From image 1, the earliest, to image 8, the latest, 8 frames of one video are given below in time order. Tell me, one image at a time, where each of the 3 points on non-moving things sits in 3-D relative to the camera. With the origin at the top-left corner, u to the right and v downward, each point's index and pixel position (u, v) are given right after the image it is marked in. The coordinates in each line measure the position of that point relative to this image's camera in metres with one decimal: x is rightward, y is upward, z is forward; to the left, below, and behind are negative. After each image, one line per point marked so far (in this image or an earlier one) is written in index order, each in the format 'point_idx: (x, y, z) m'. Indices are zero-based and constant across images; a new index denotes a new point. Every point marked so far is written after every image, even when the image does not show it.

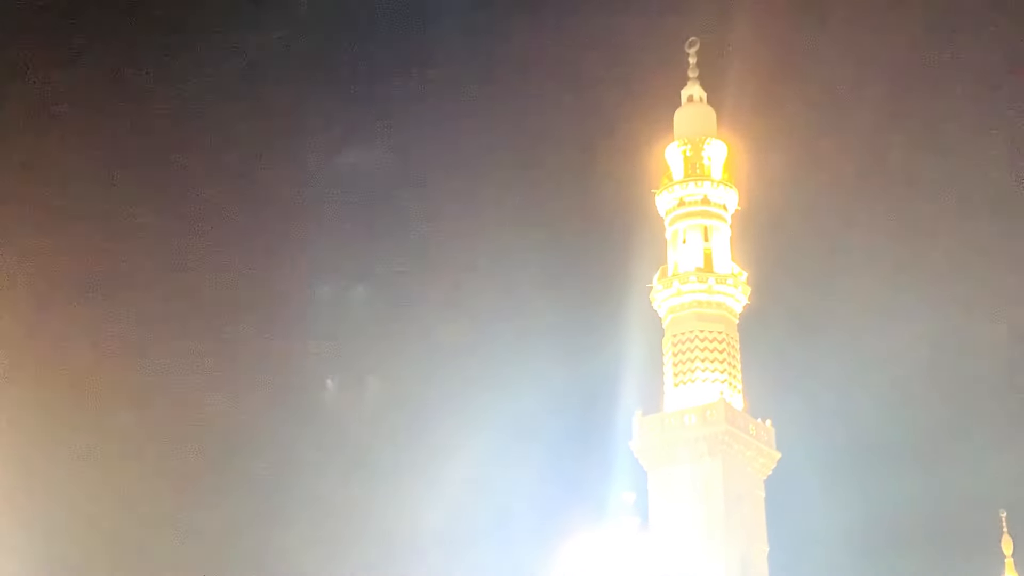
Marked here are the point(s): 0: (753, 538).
0: (+5.5, -5.8, +20.2) m
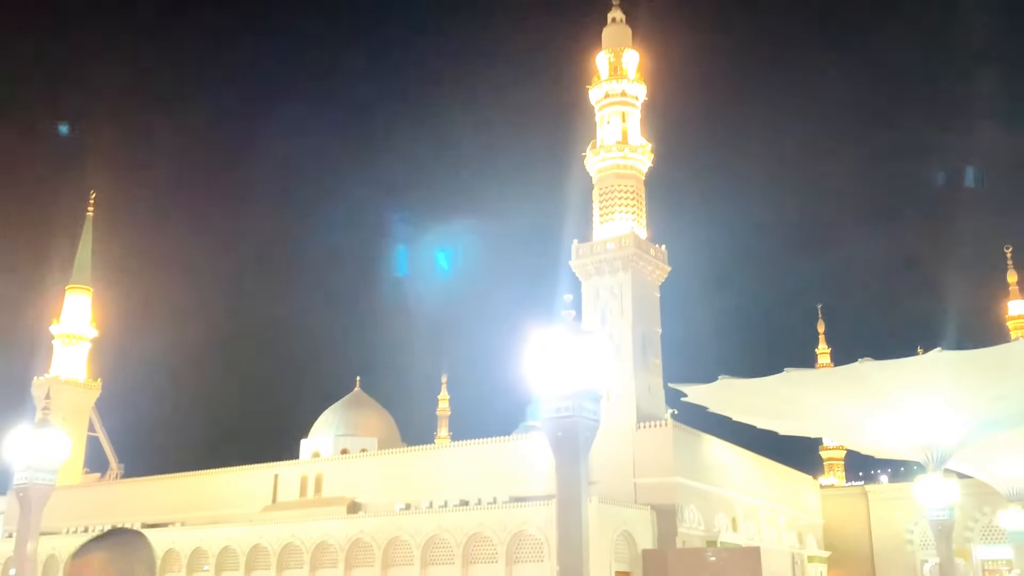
0: (+4.7, -1.3, +29.6) m
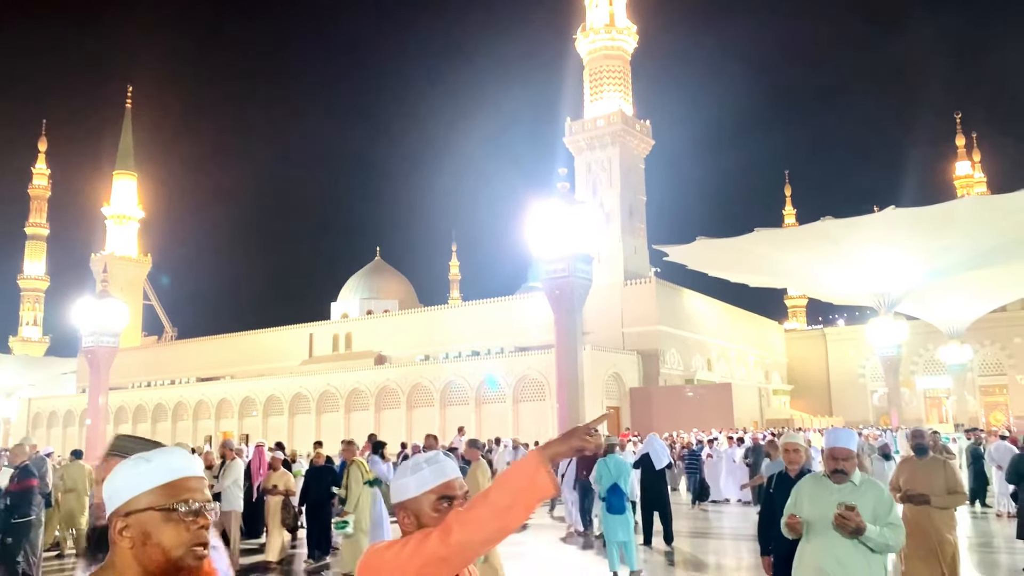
0: (+4.7, +3.6, +33.1) m
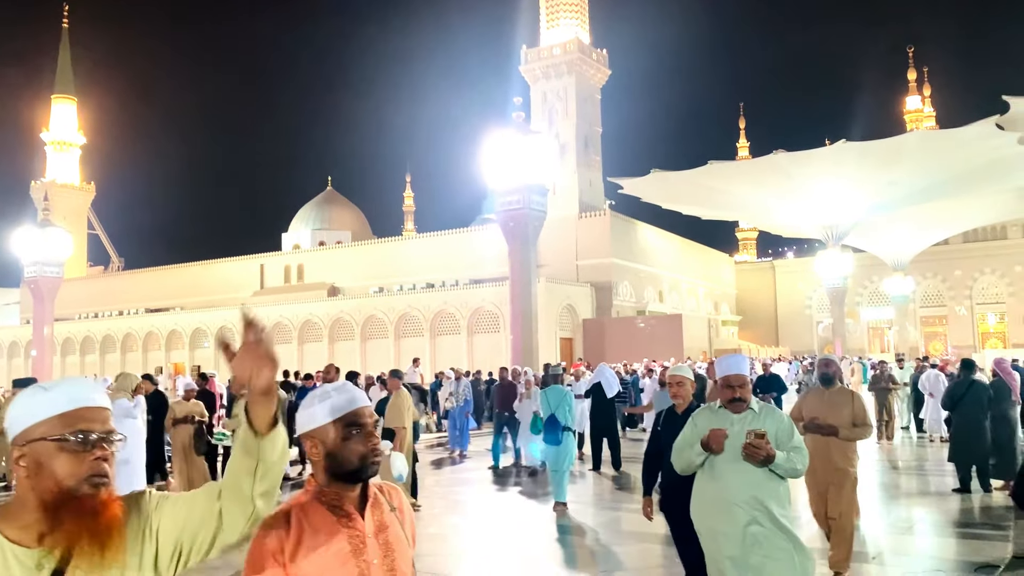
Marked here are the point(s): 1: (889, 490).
0: (+3.0, +6.2, +32.8) m
1: (+4.1, -2.1, +9.2) m
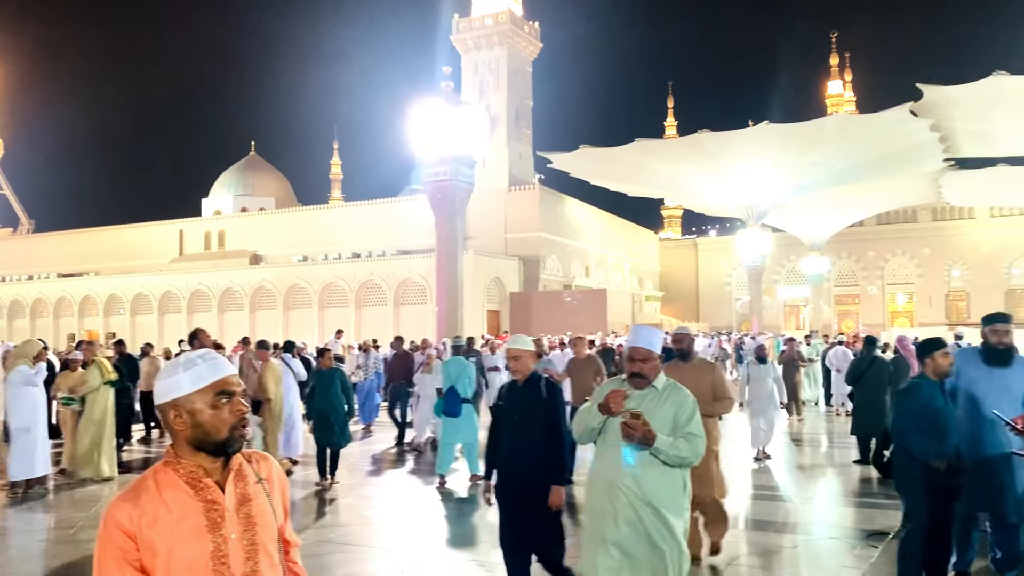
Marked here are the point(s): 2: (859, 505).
0: (+0.4, +7.2, +32.7) m
1: (+3.2, -1.9, +9.5) m
2: (+2.9, -1.8, +7.3) m
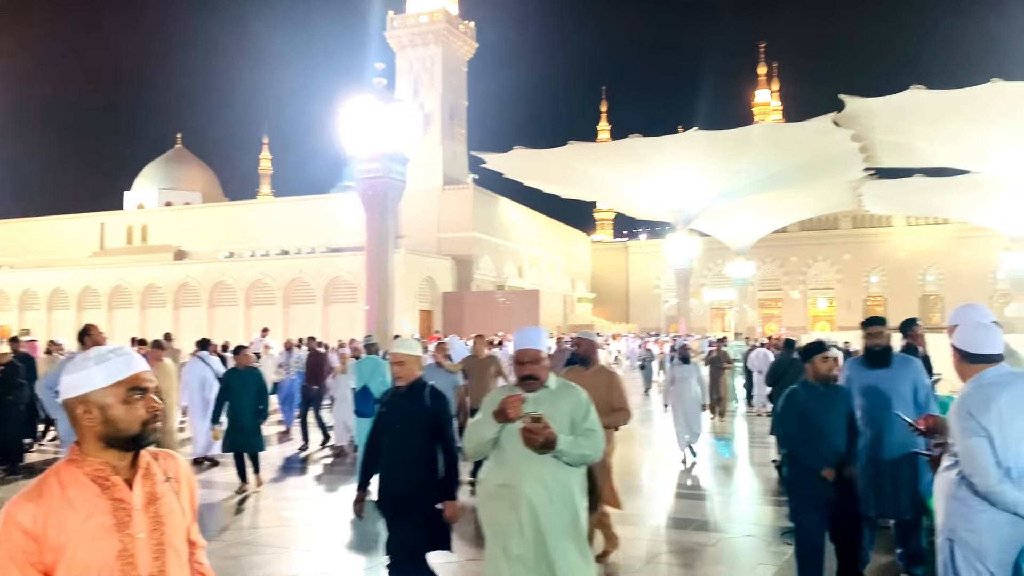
0: (-2.1, +7.2, +32.7) m
1: (+2.4, -1.9, +9.7) m
2: (+2.3, -1.9, +7.5) m
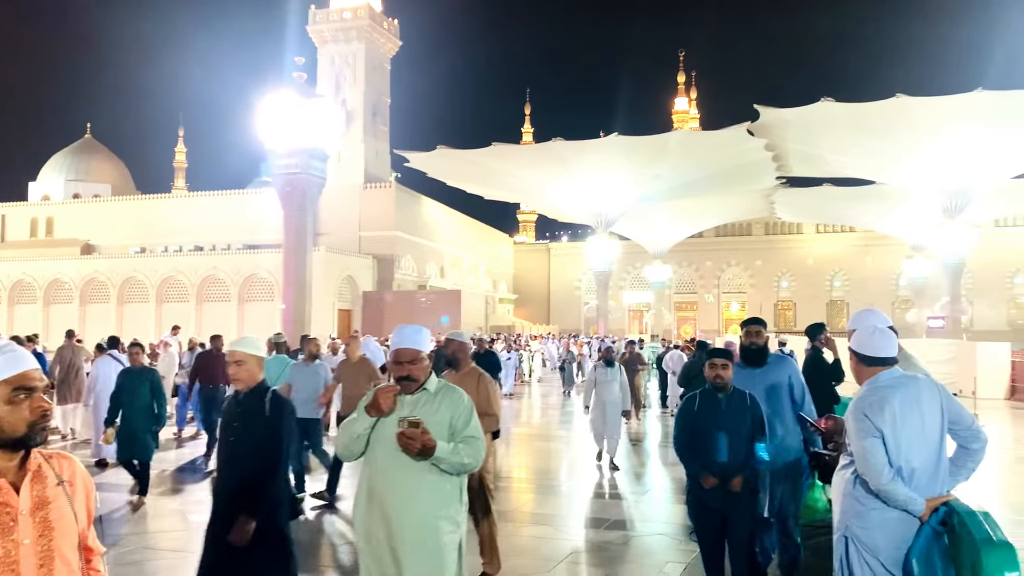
0: (-4.9, +7.3, +32.3) m
1: (+1.4, -2.0, +9.9) m
2: (+1.5, -1.9, +7.7) m
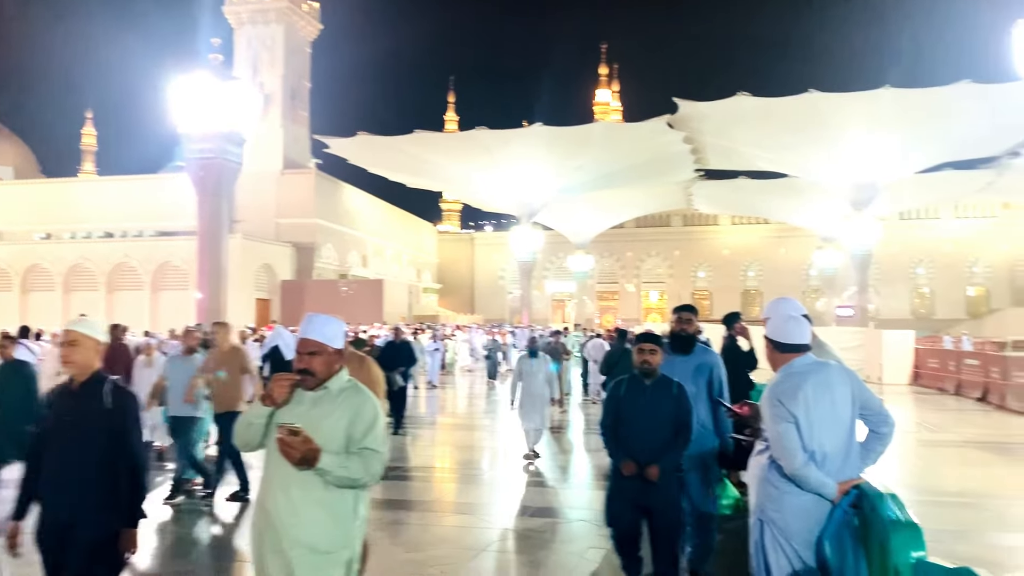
0: (-7.8, +7.7, +31.6) m
1: (+0.6, -1.8, +9.9) m
2: (+0.9, -1.8, +7.7) m
